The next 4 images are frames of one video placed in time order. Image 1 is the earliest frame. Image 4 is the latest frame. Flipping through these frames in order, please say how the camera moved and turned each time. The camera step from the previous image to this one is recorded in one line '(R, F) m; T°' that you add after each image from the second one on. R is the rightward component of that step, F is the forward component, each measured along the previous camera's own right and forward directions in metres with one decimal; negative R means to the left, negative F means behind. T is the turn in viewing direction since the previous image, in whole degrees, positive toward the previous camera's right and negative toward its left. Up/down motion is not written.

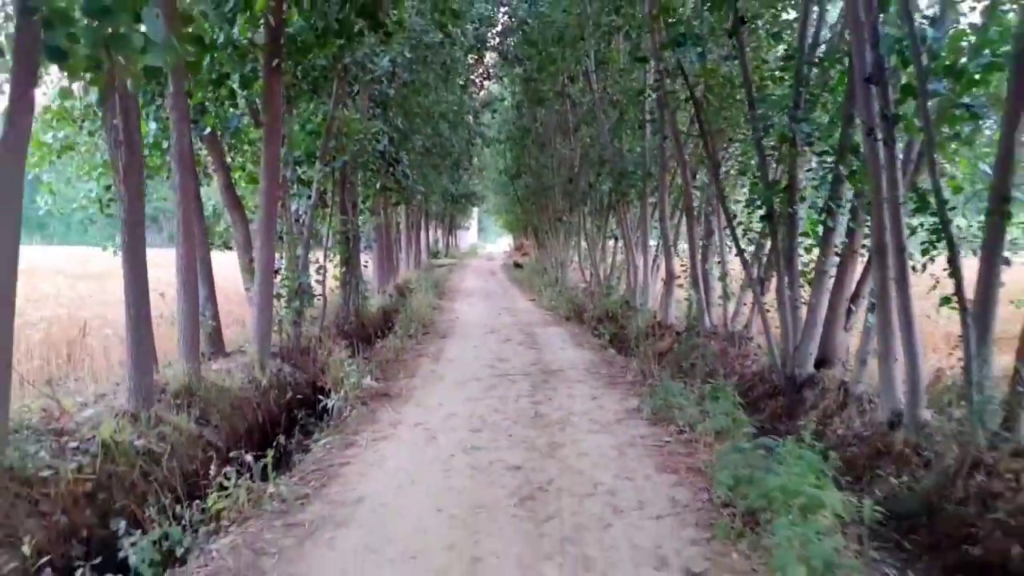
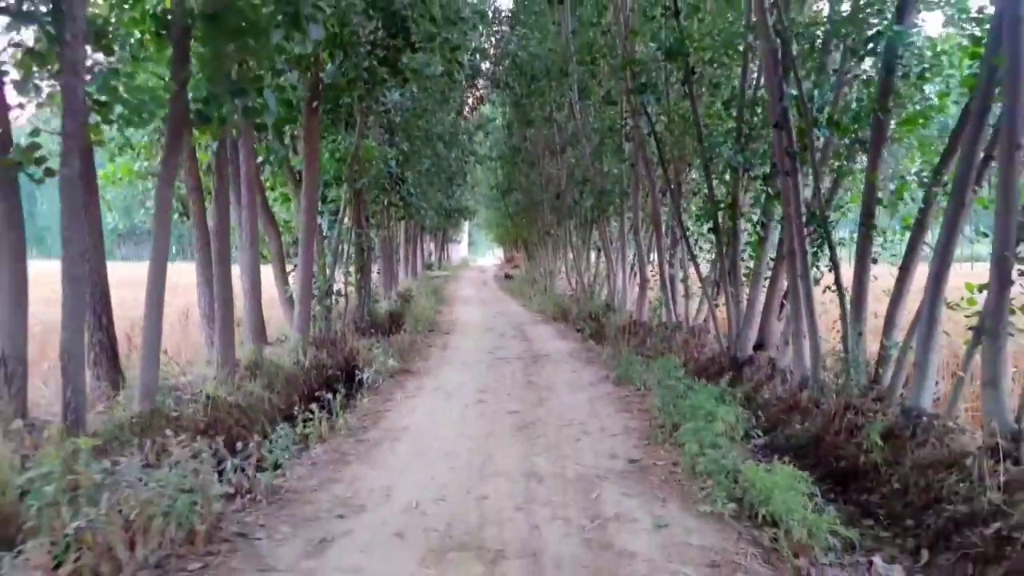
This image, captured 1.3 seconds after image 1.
(-0.1, -2.0) m; +1°
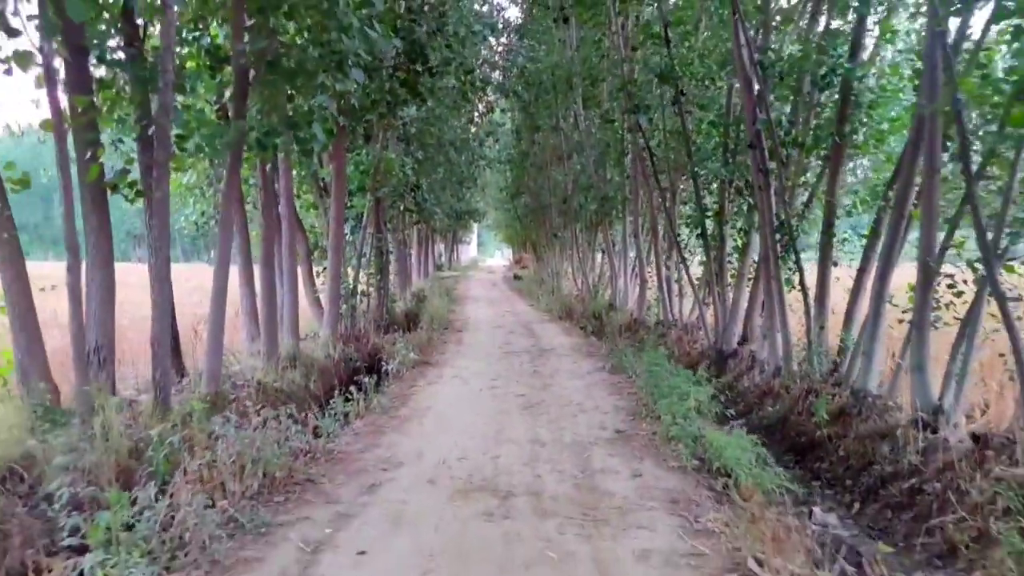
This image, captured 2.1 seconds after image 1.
(0.0, -1.2) m; -1°
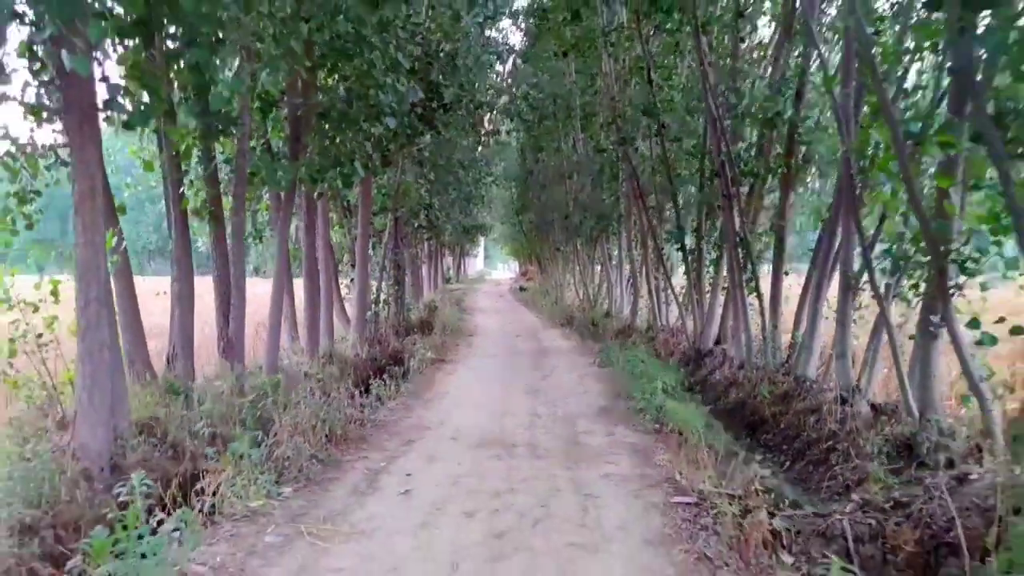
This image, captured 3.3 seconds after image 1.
(0.0, -1.7) m; 0°
